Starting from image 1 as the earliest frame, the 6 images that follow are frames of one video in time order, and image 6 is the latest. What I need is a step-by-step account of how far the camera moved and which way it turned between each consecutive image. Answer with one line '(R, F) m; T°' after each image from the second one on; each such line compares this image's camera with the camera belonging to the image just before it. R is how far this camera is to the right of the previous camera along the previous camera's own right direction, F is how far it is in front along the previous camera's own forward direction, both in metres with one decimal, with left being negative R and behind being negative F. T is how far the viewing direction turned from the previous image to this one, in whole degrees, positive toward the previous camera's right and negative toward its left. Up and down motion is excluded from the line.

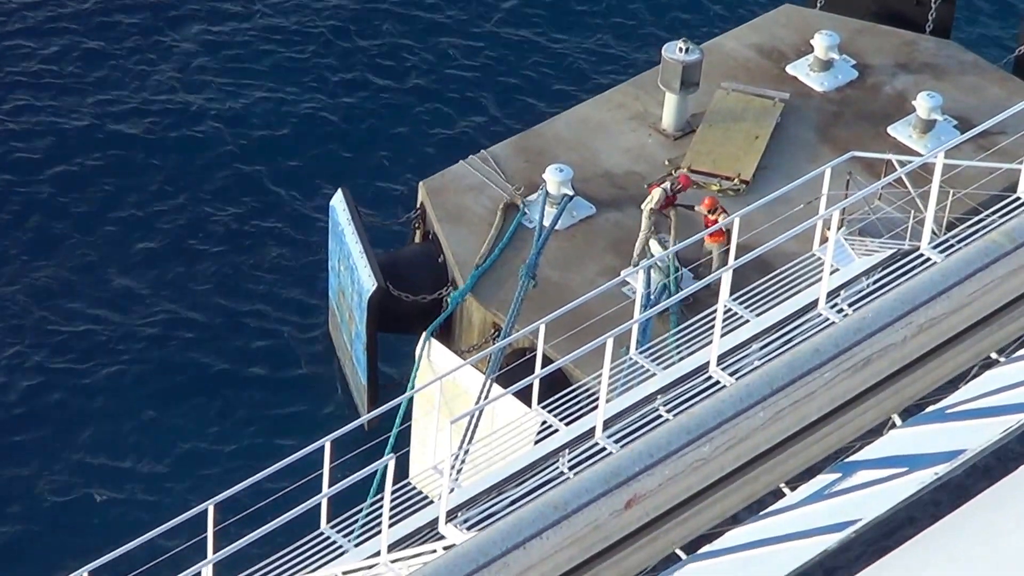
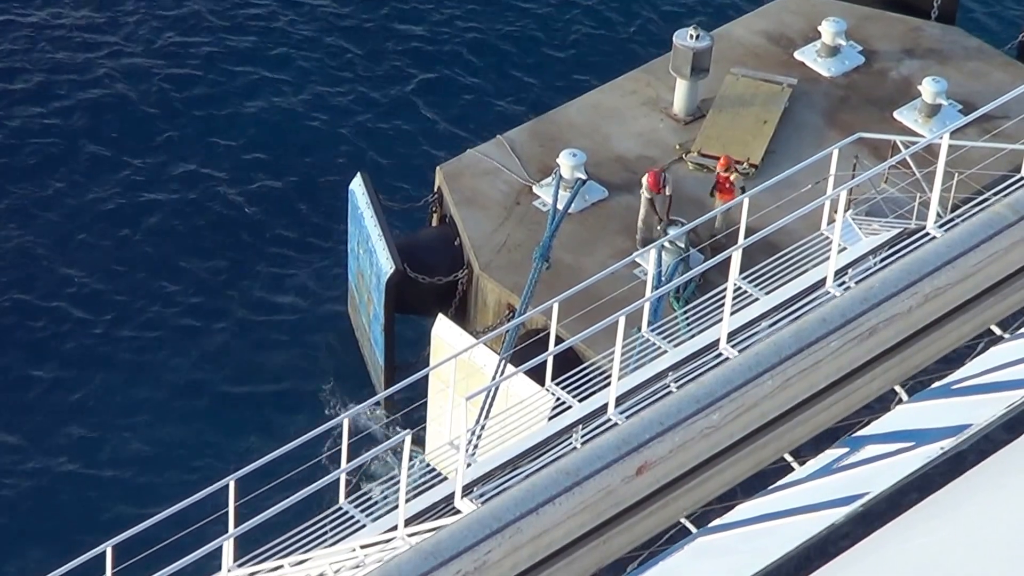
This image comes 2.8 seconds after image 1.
(+0.2, -0.5) m; -1°
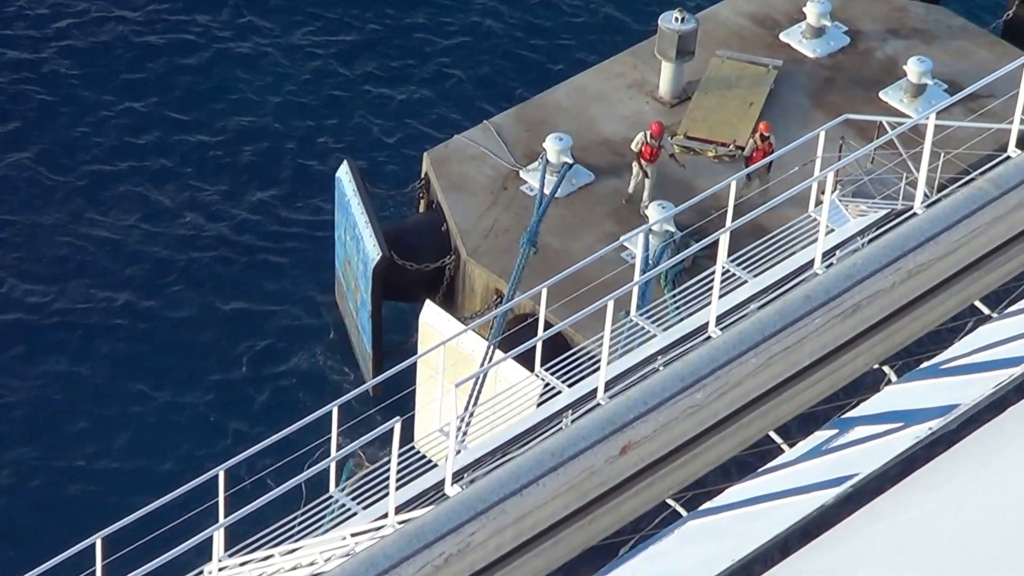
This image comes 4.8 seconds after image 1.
(0.0, 0.0) m; 0°
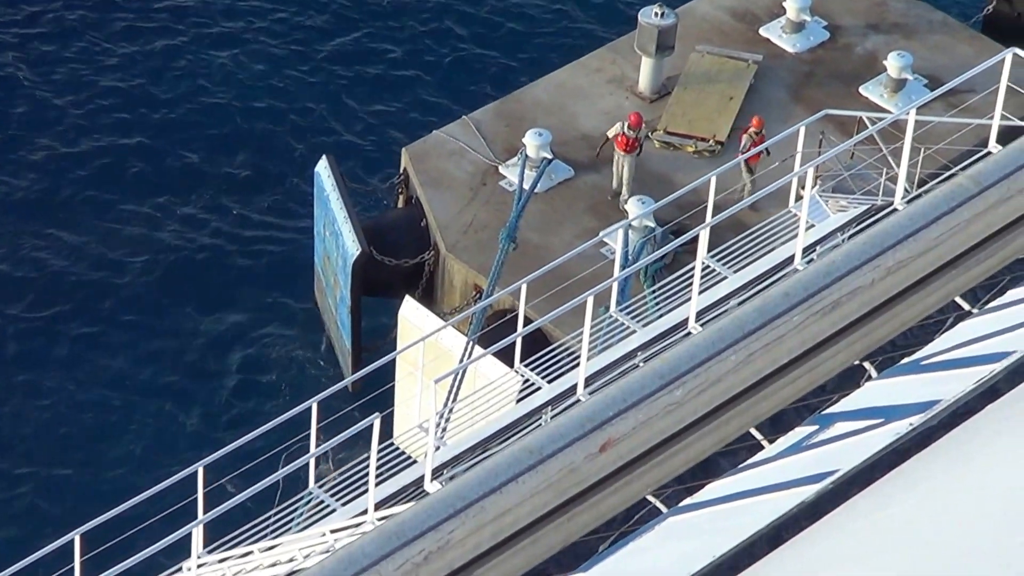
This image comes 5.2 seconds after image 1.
(+0.2, +0.1) m; 0°
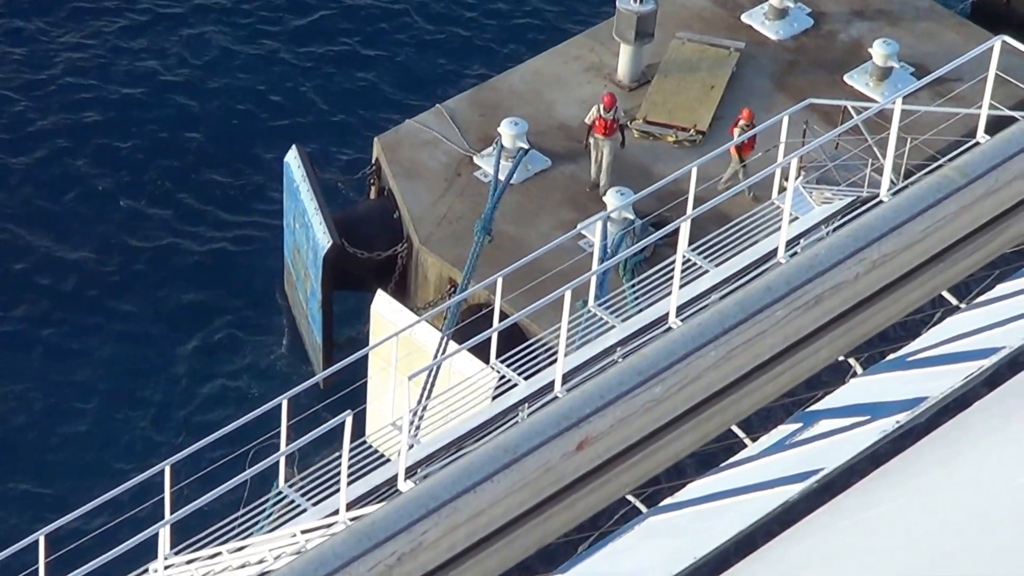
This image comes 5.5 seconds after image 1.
(+0.2, +0.5) m; 0°
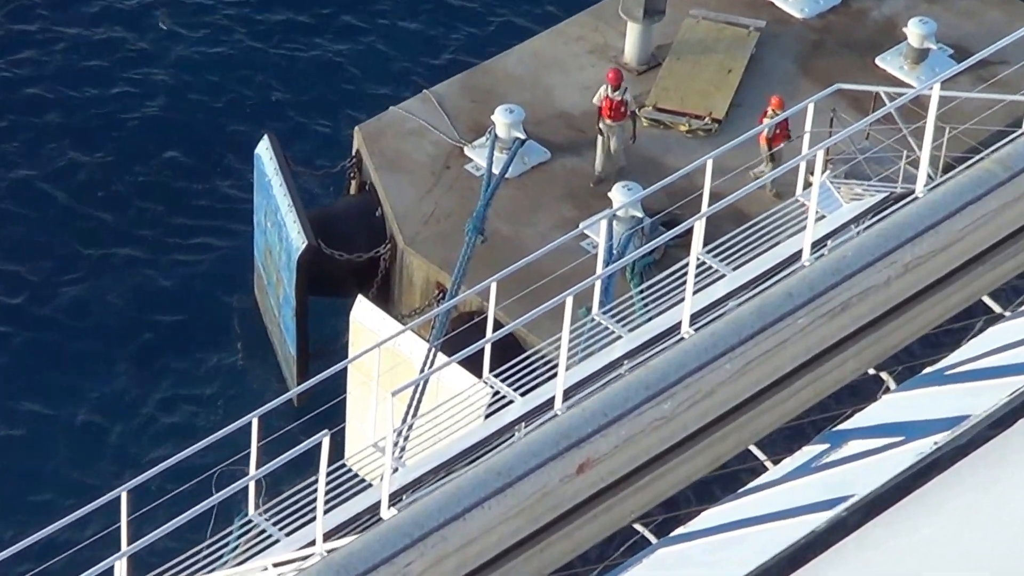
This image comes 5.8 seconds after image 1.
(-0.2, +1.7) m; +1°
